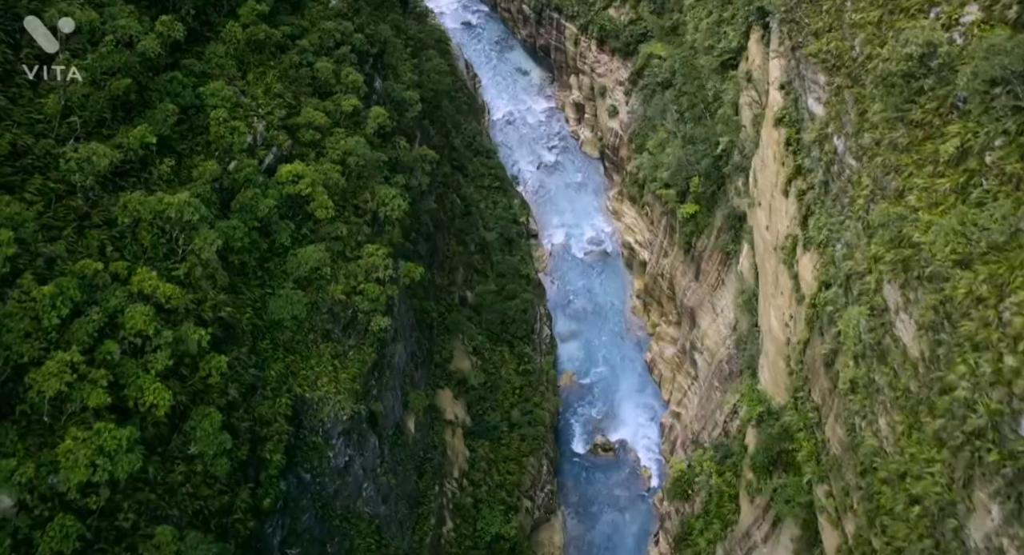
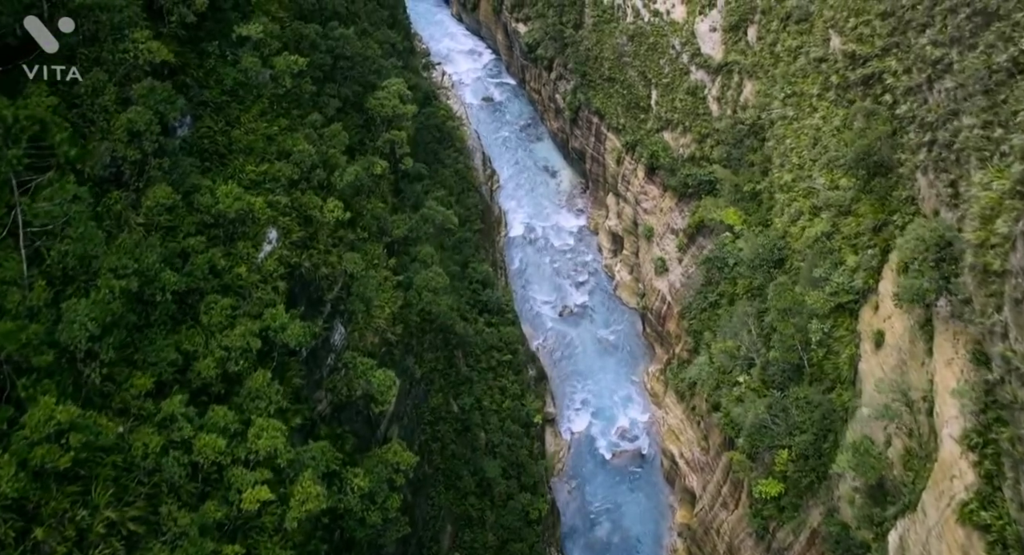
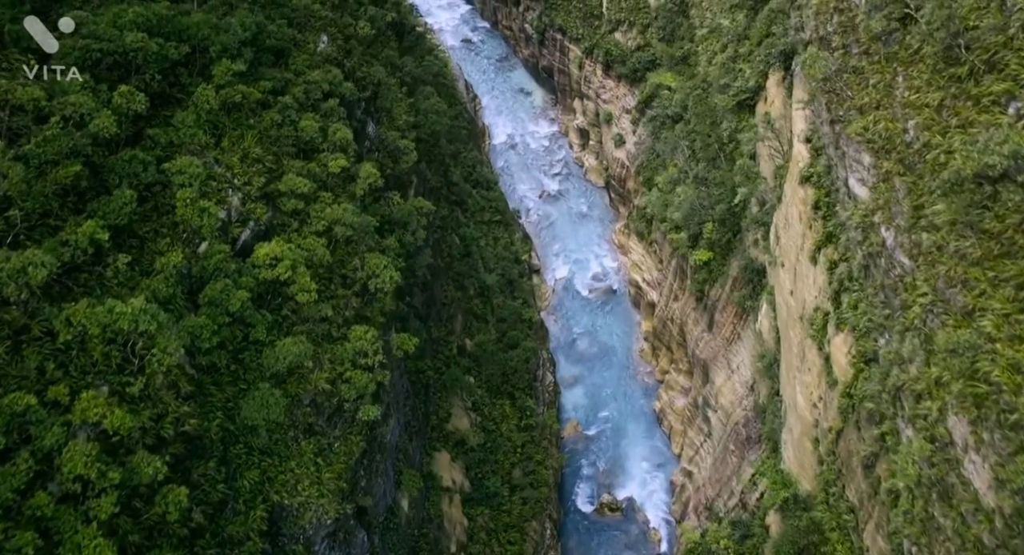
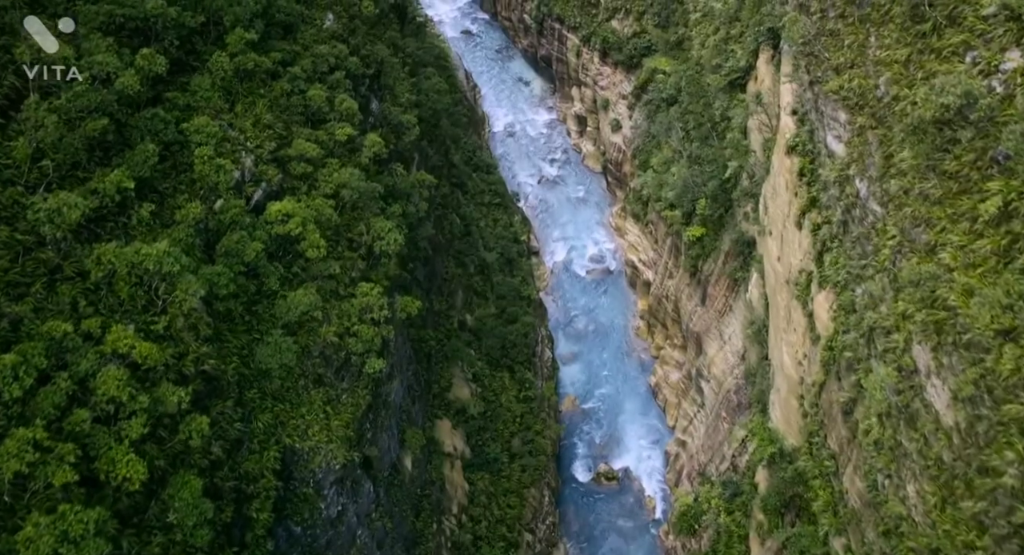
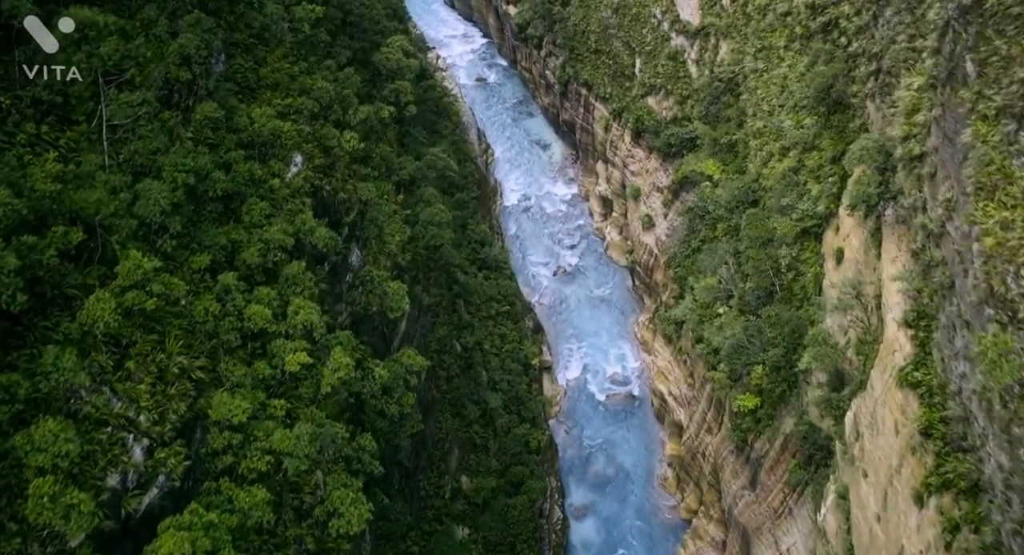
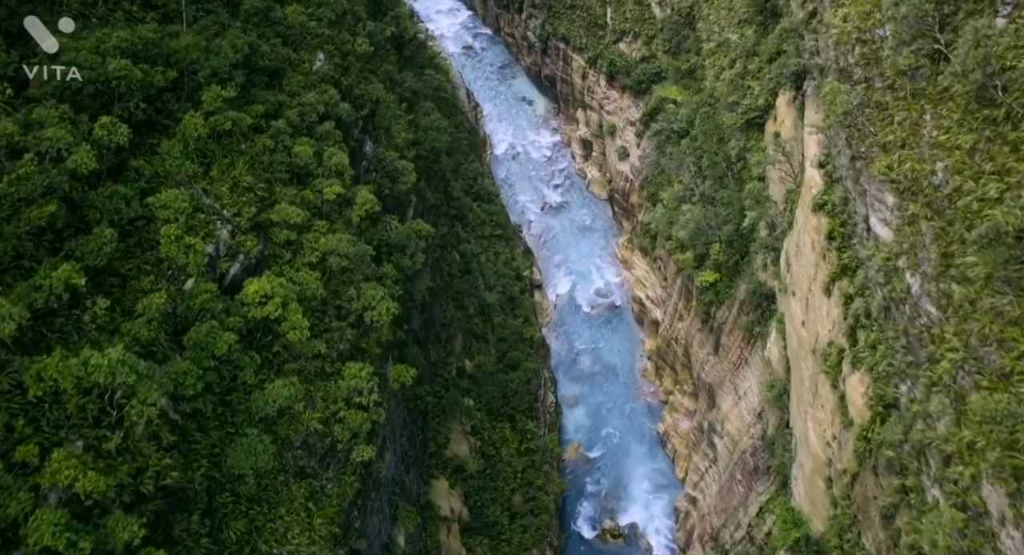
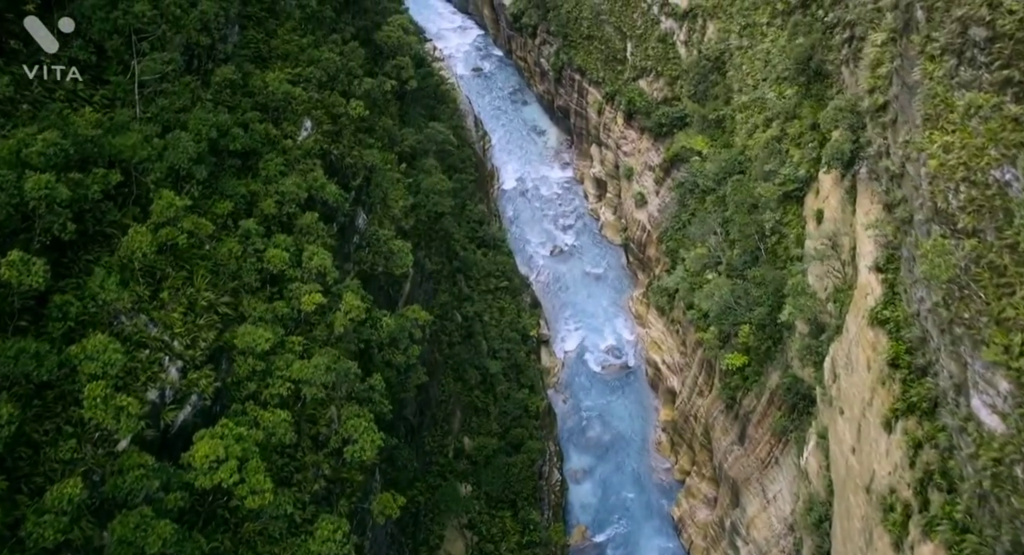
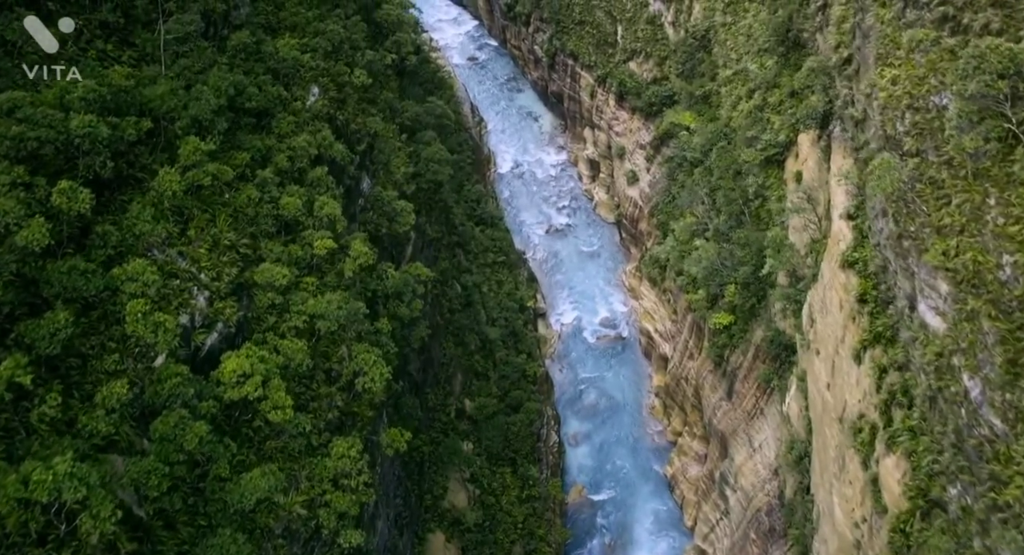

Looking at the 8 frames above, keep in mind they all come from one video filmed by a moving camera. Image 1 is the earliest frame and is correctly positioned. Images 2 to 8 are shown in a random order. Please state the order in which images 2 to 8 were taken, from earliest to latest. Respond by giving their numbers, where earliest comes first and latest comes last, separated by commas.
4, 3, 6, 8, 7, 5, 2
